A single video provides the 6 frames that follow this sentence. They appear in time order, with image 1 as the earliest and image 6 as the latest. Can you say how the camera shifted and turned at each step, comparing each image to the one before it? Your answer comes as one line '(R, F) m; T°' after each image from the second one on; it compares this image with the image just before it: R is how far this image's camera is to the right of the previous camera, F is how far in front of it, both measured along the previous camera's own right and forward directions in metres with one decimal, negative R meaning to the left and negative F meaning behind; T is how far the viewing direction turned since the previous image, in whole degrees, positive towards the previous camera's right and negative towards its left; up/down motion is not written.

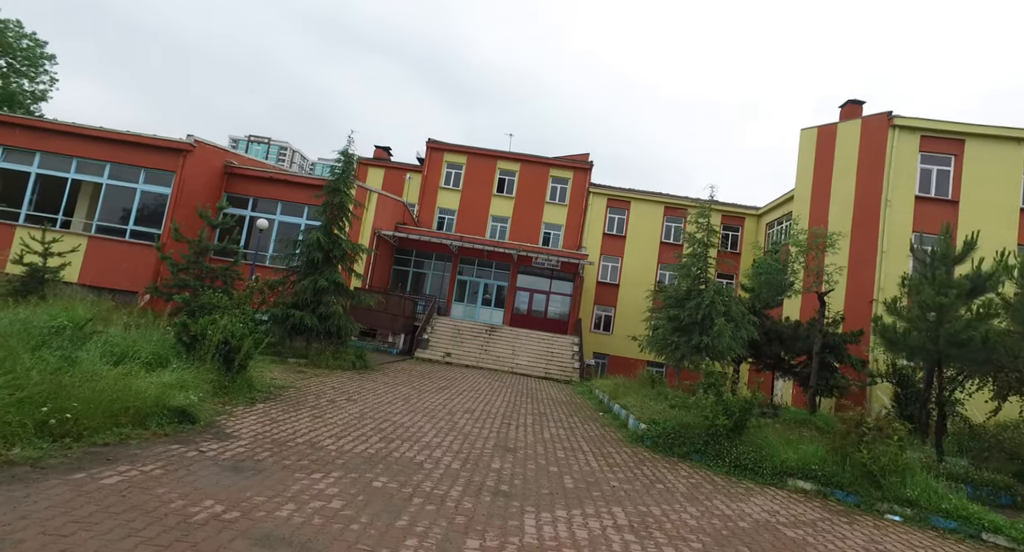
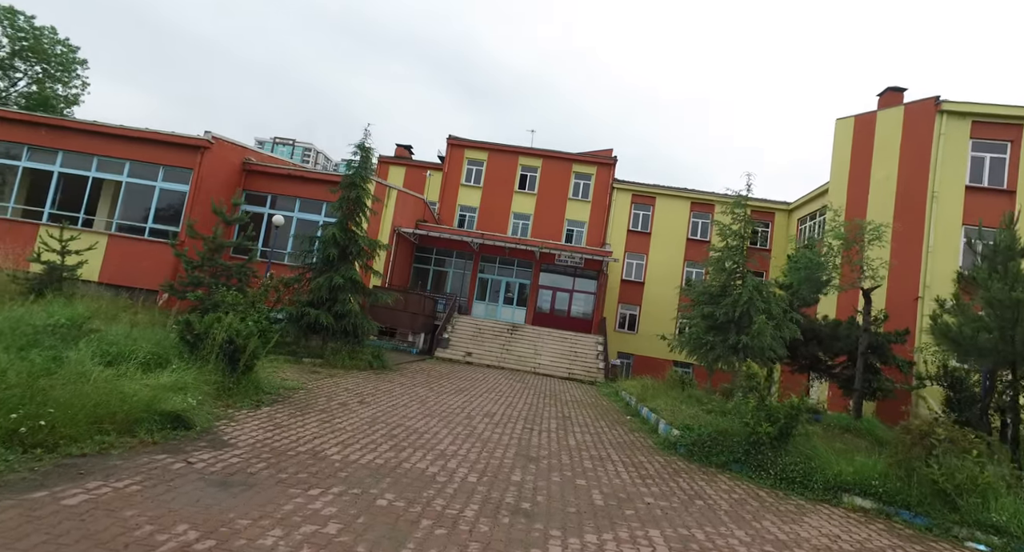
(0.0, +0.6) m; -2°
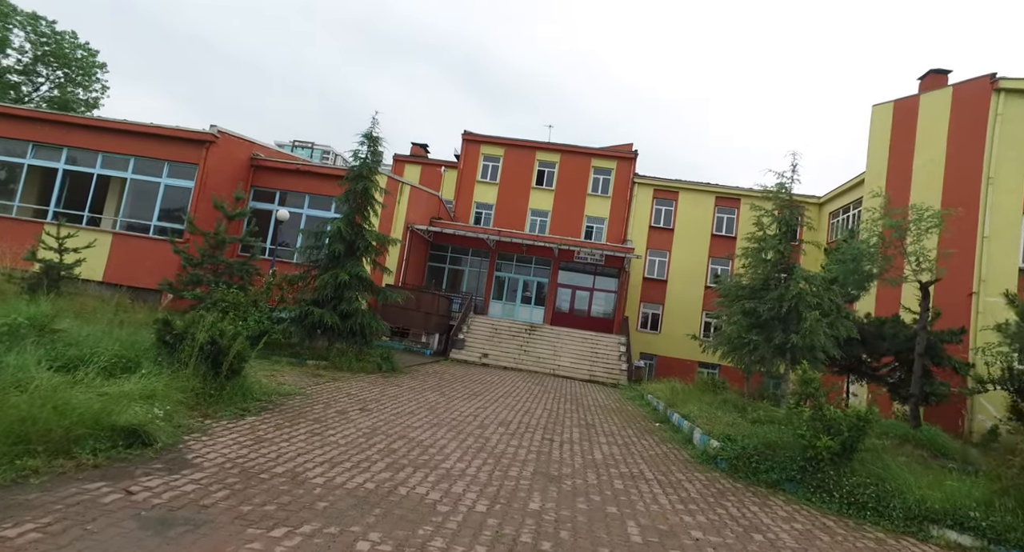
(0.0, +0.9) m; -2°
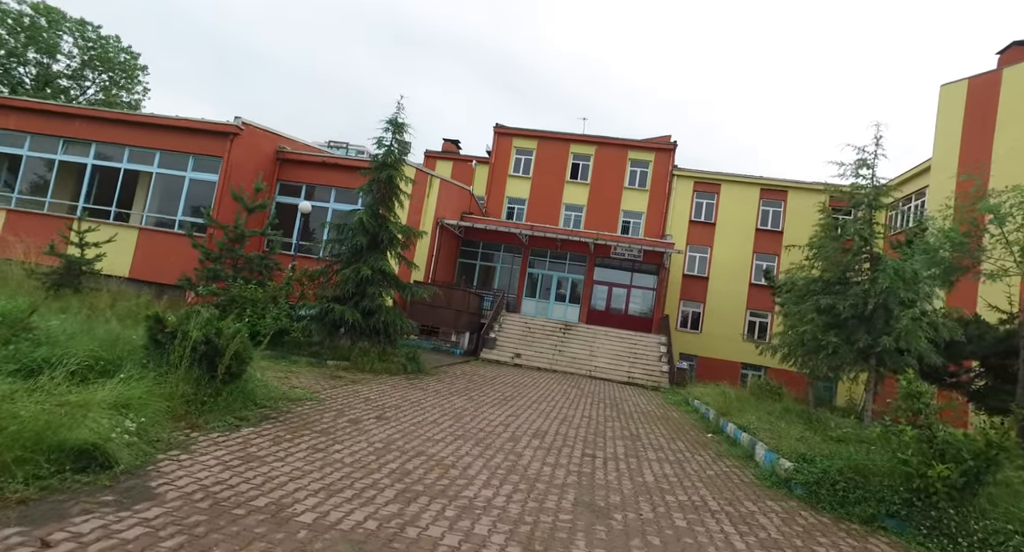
(0.0, +1.0) m; -3°
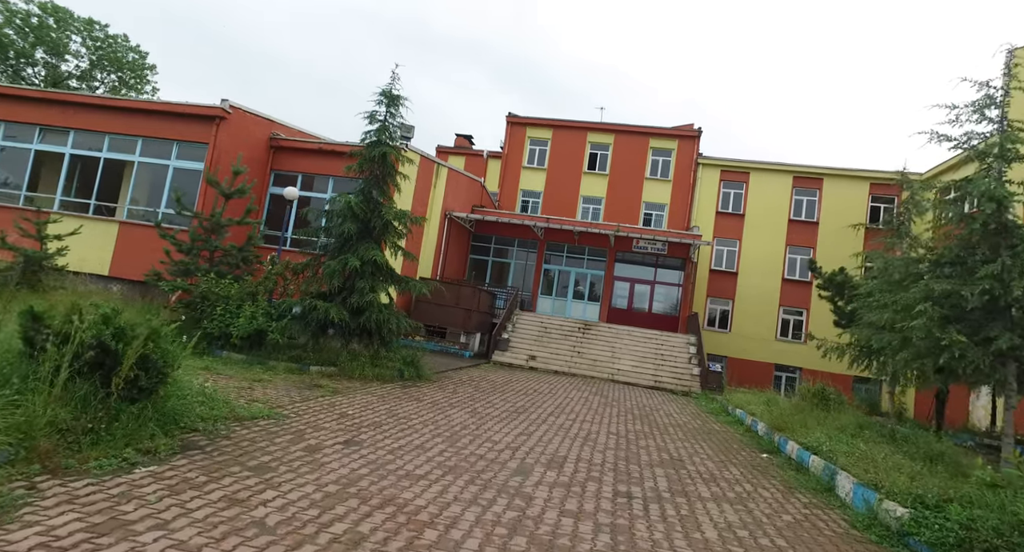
(+0.1, +1.7) m; -2°
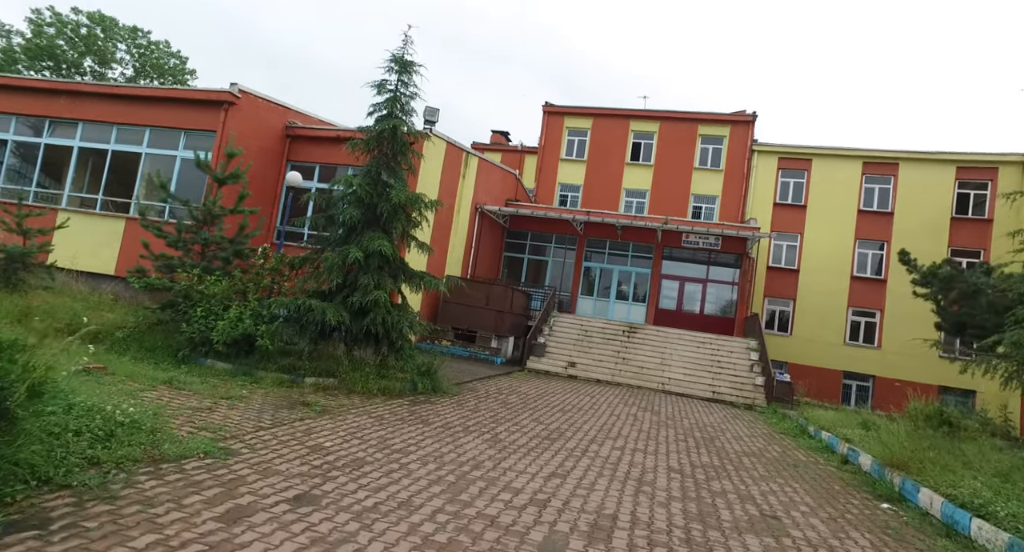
(+0.1, +1.8) m; -4°
